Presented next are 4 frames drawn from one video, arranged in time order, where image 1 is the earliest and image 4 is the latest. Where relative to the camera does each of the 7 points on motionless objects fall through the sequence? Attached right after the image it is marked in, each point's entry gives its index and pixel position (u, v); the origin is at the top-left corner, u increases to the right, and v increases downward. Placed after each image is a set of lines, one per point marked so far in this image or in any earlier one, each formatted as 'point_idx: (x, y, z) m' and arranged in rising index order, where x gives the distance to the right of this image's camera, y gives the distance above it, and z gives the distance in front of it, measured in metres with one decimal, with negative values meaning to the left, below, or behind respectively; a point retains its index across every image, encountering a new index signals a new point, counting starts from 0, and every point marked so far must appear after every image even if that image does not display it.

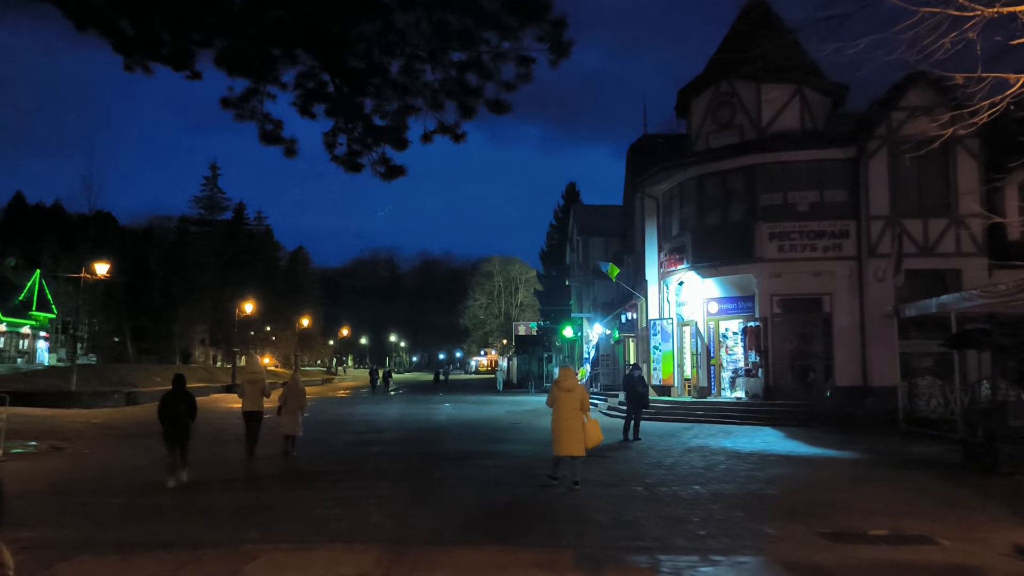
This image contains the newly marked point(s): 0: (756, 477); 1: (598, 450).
0: (+3.3, -2.6, +12.0) m
1: (+1.5, -2.9, +15.6) m
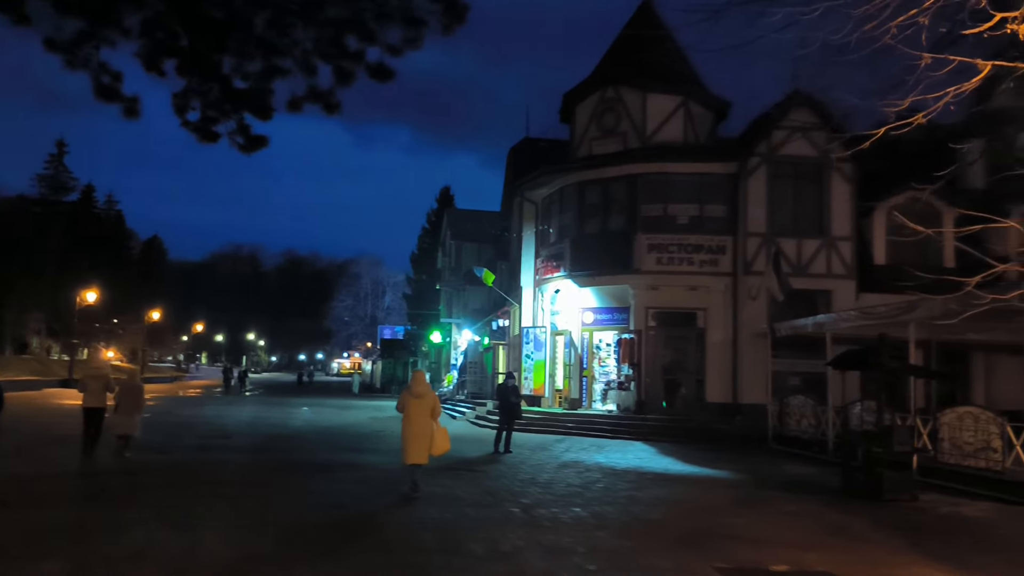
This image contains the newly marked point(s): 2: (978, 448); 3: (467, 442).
0: (+1.6, -2.7, +11.2) m
1: (-0.7, -2.9, +14.5) m
2: (+6.3, -2.1, +11.9) m
3: (-0.9, -3.2, +18.2) m
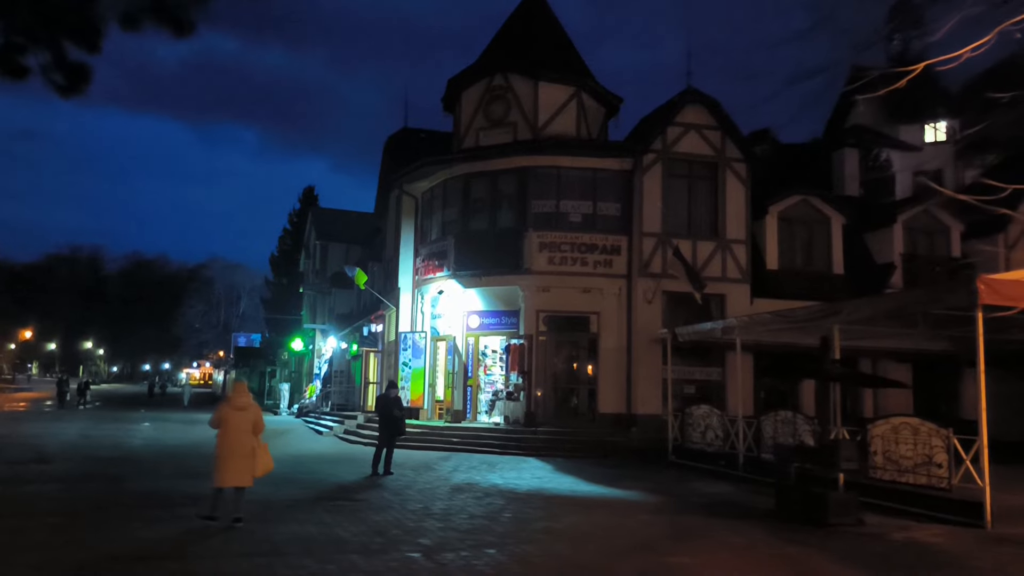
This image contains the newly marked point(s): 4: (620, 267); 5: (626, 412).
0: (+0.5, -2.6, +9.5) m
1: (-2.3, -2.8, +12.4) m
2: (+5.0, -2.2, +10.9) m
3: (-3.1, -3.2, +16.1) m
4: (+2.4, +0.5, +19.7) m
5: (+2.5, -2.7, +19.3) m
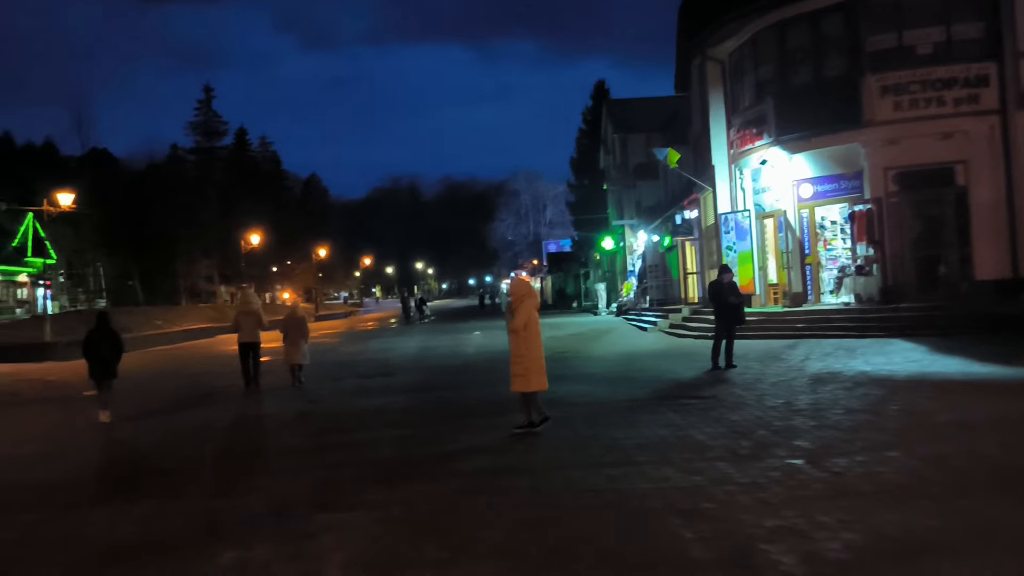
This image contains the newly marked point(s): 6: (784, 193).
0: (+3.9, -1.2, +7.4) m
1: (+2.2, -1.3, +11.1) m
2: (+8.5, -0.1, +7.1) m
3: (+2.7, -1.2, +14.8) m
4: (+8.6, +3.4, +16.0) m
5: (+9.0, +0.2, +15.9) m
6: (+5.6, +2.0, +18.2) m
